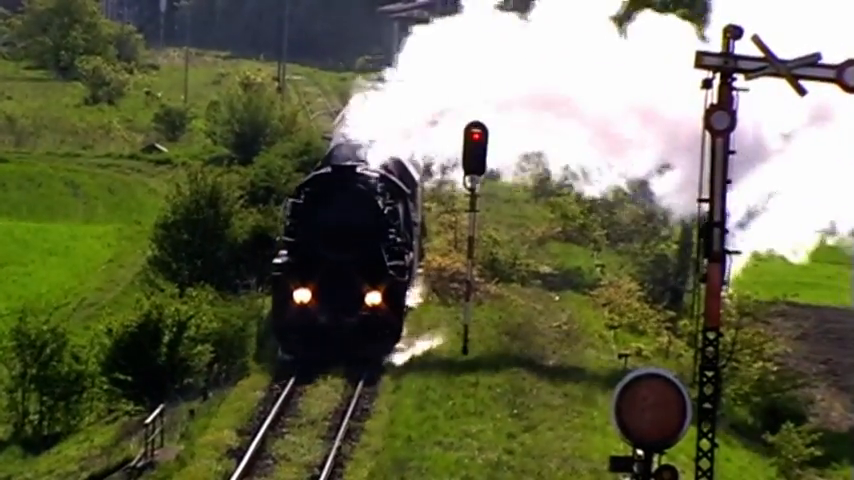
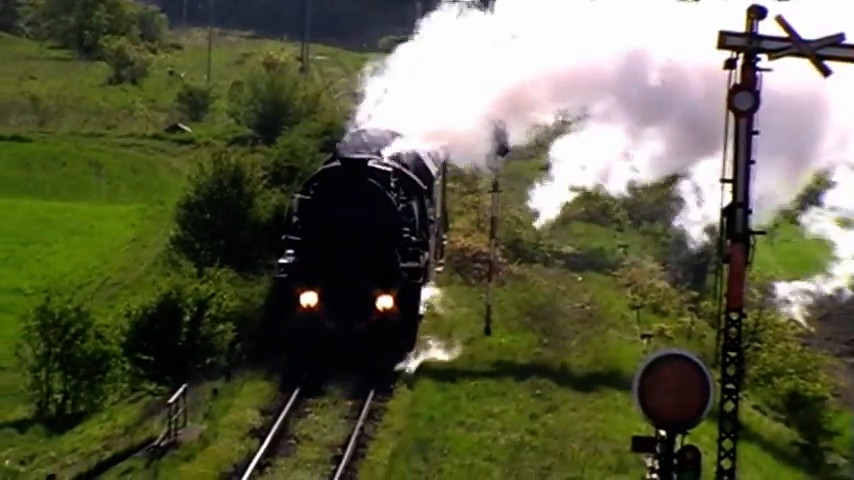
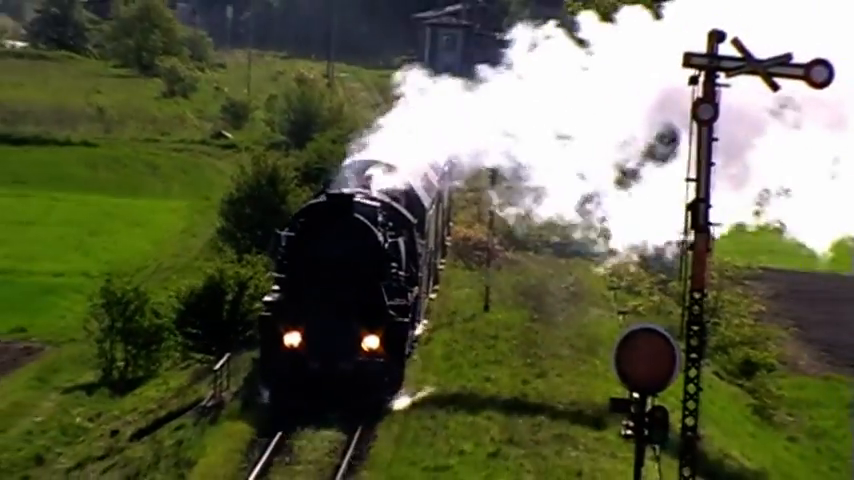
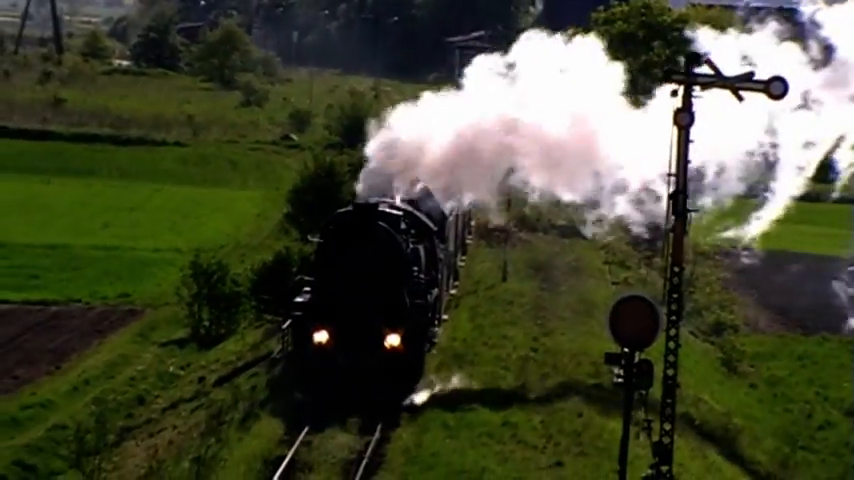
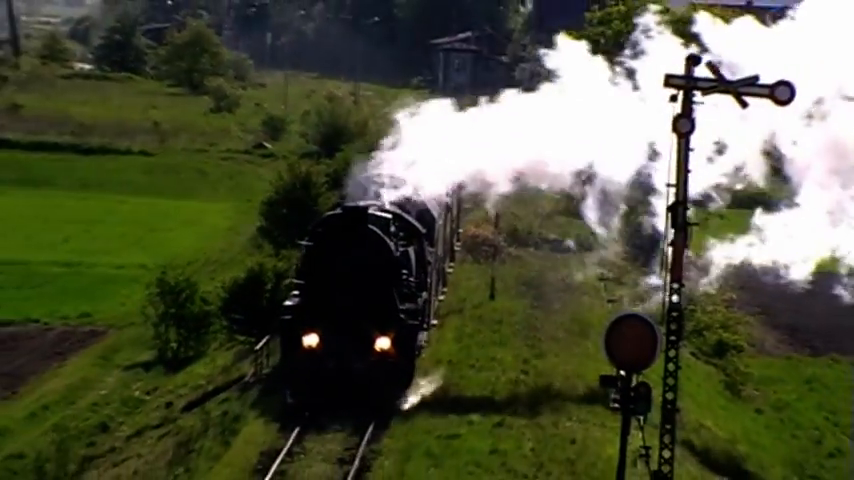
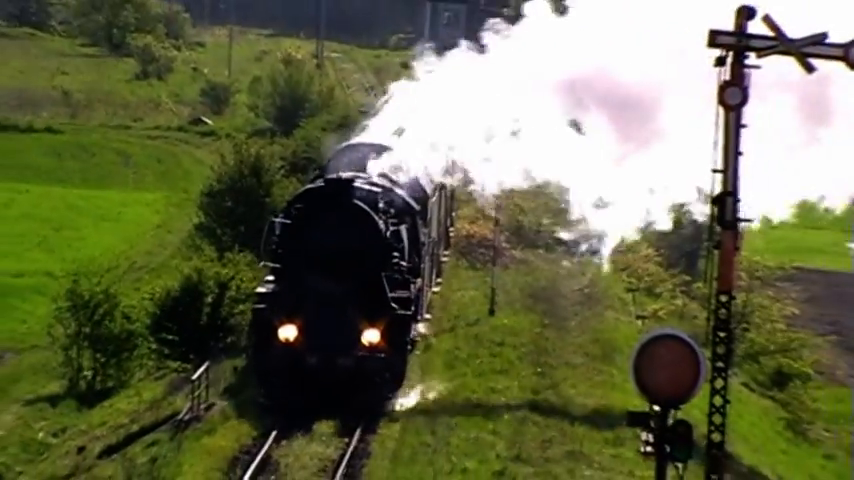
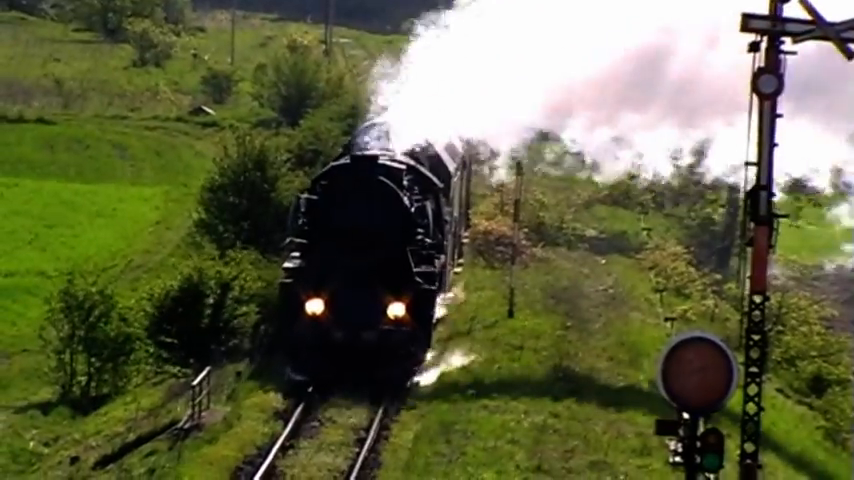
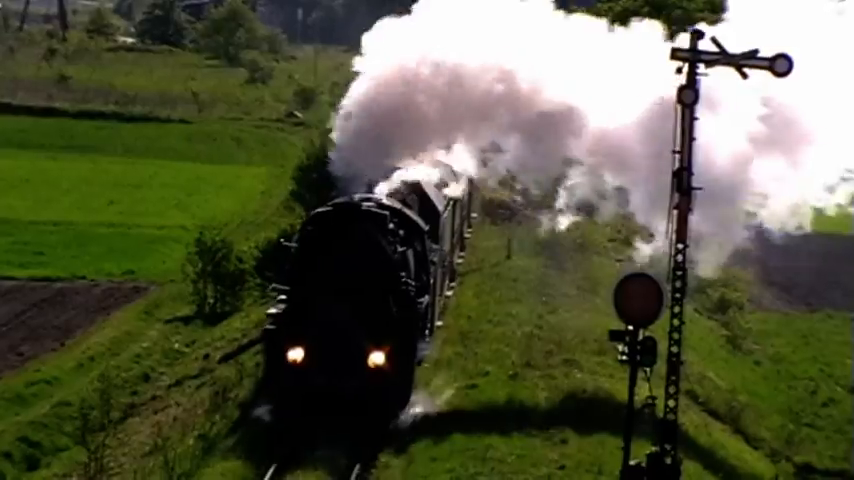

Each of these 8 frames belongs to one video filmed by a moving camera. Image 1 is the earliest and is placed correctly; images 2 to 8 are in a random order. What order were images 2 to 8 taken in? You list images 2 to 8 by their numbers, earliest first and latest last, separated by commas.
2, 7, 6, 3, 5, 4, 8
